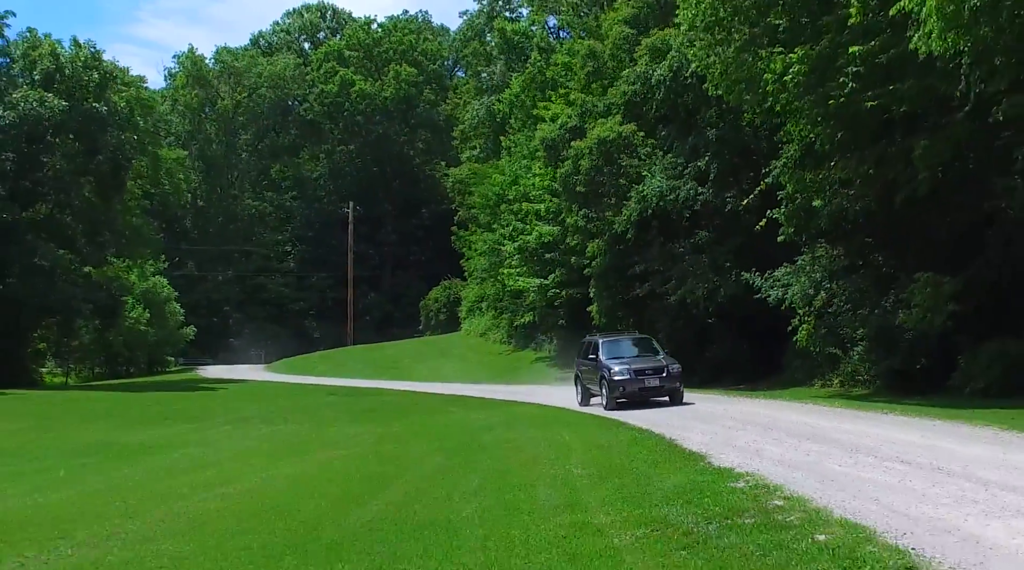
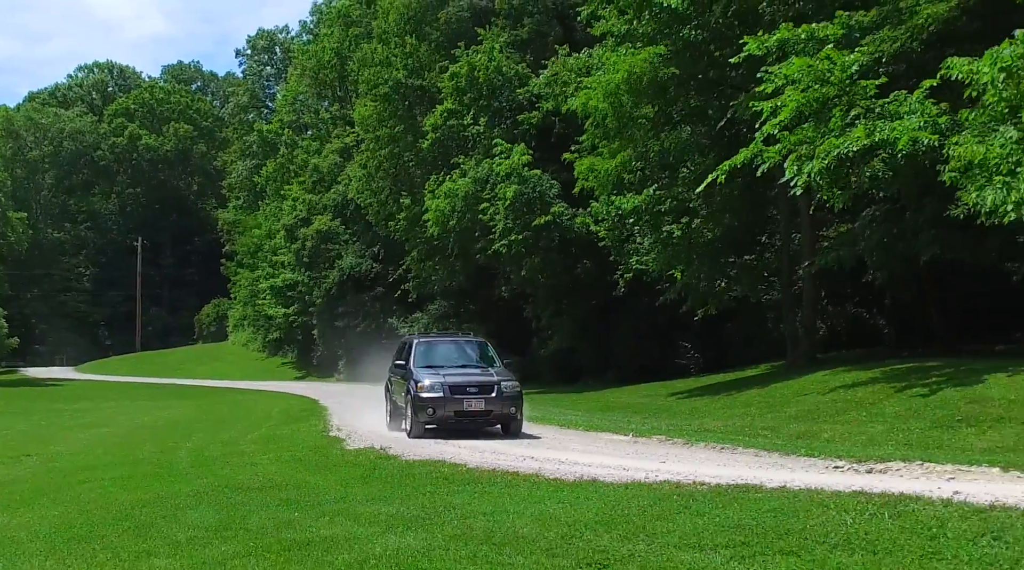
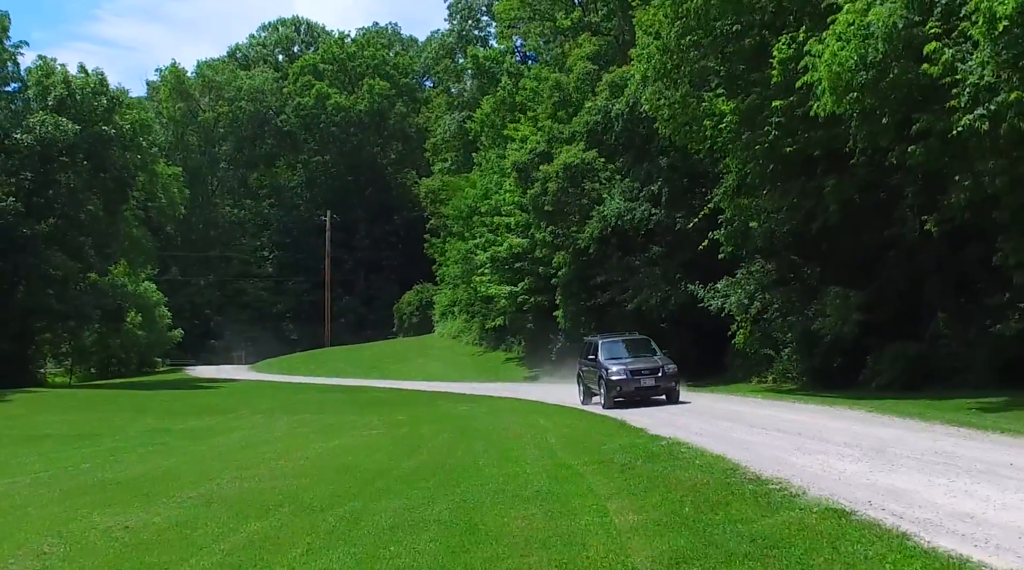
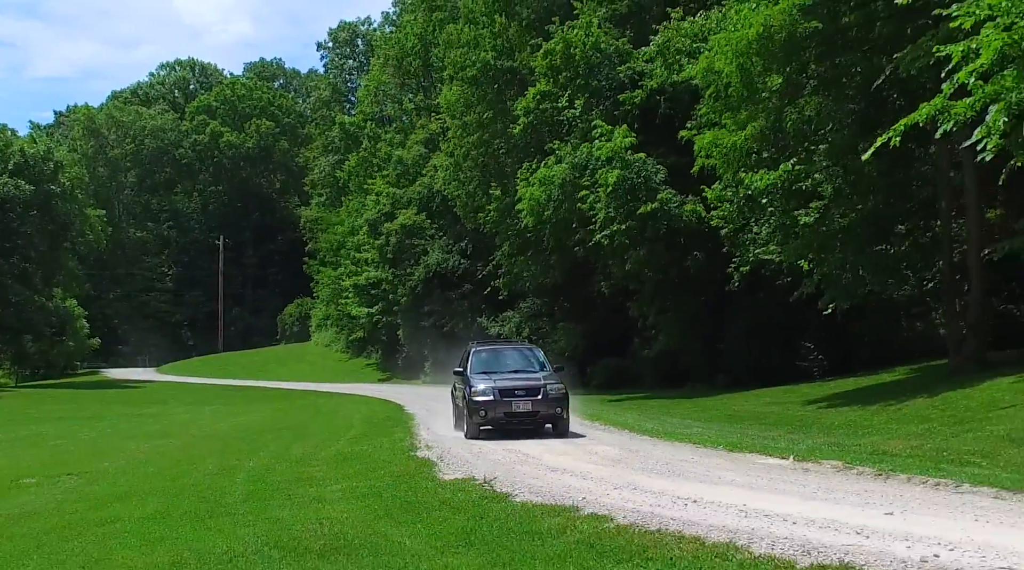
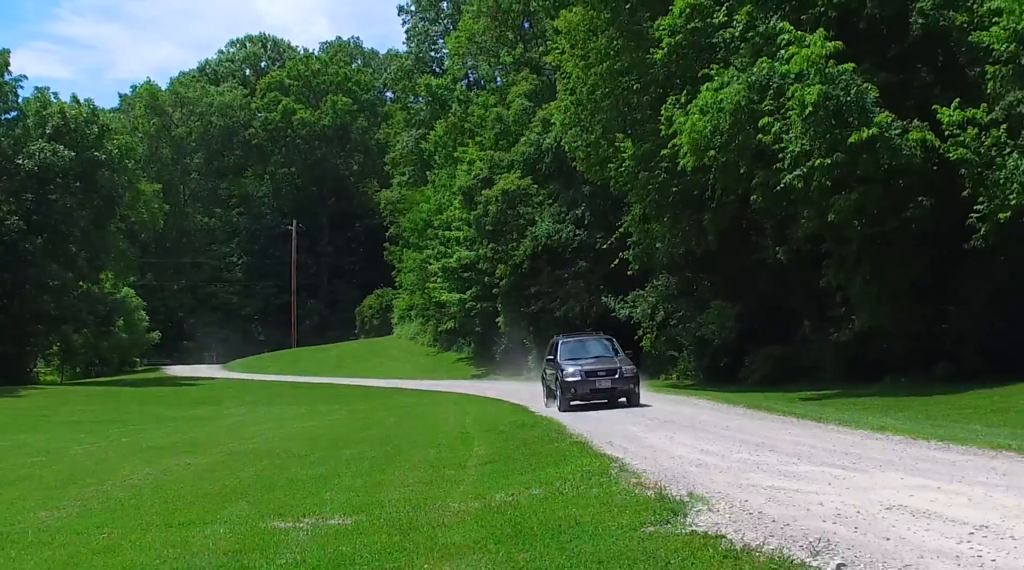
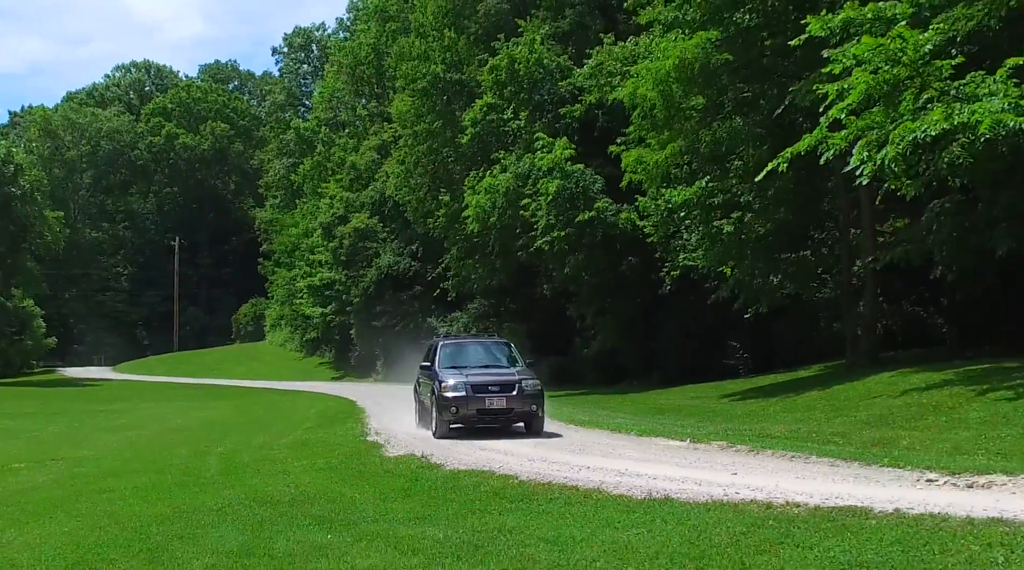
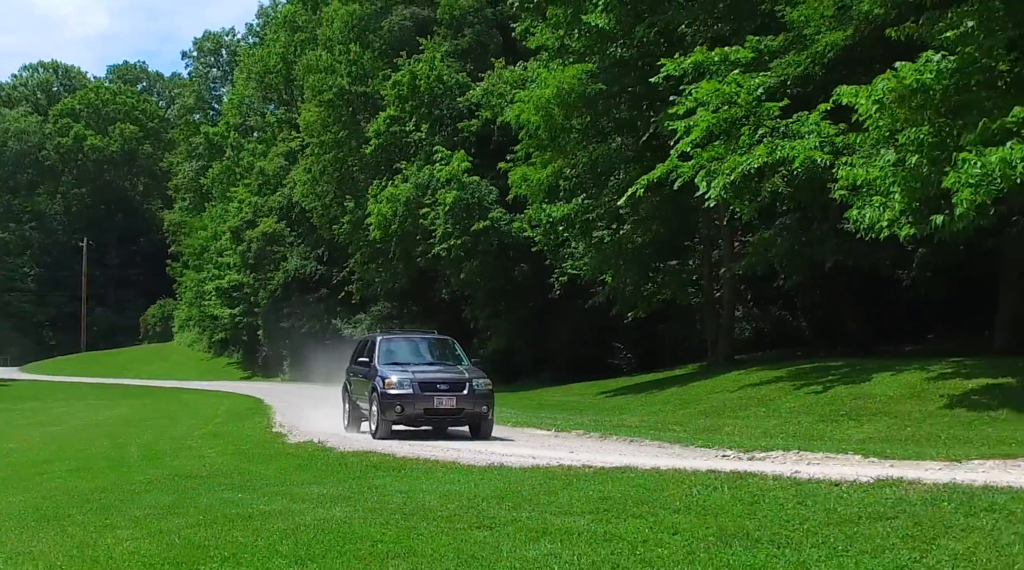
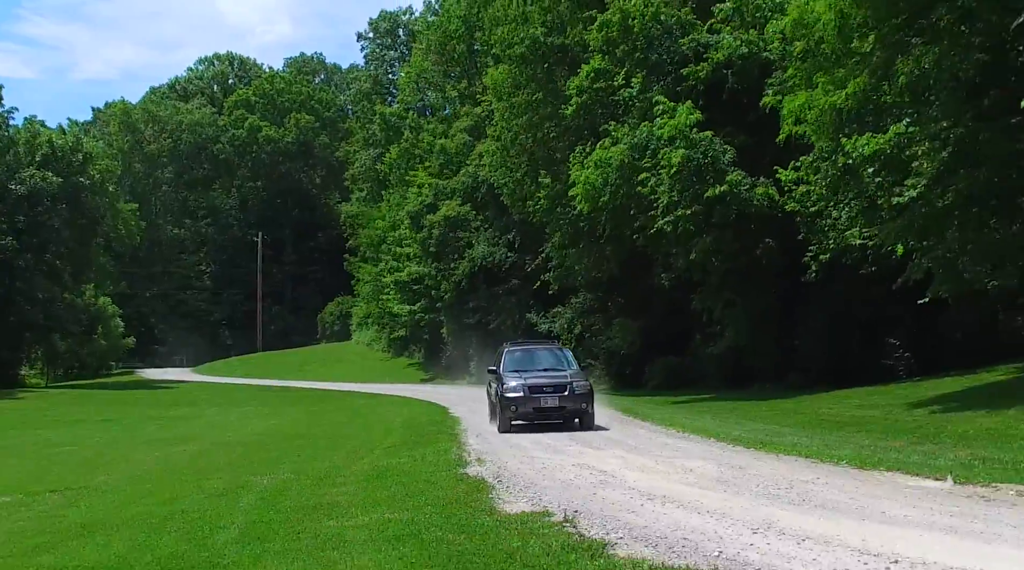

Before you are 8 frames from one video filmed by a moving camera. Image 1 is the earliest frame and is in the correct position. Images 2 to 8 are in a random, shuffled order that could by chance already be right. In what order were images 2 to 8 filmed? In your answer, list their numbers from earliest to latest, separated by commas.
3, 5, 8, 4, 6, 2, 7
